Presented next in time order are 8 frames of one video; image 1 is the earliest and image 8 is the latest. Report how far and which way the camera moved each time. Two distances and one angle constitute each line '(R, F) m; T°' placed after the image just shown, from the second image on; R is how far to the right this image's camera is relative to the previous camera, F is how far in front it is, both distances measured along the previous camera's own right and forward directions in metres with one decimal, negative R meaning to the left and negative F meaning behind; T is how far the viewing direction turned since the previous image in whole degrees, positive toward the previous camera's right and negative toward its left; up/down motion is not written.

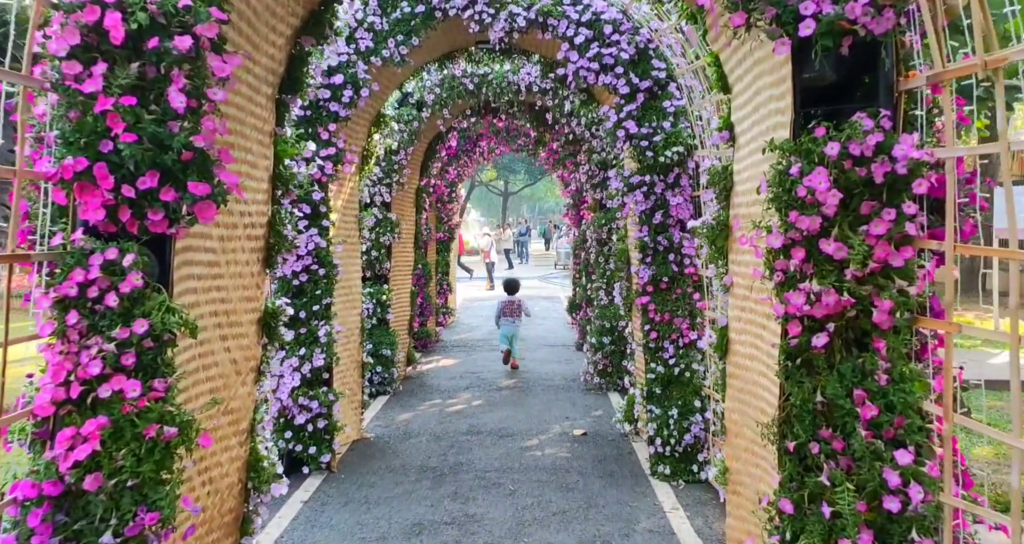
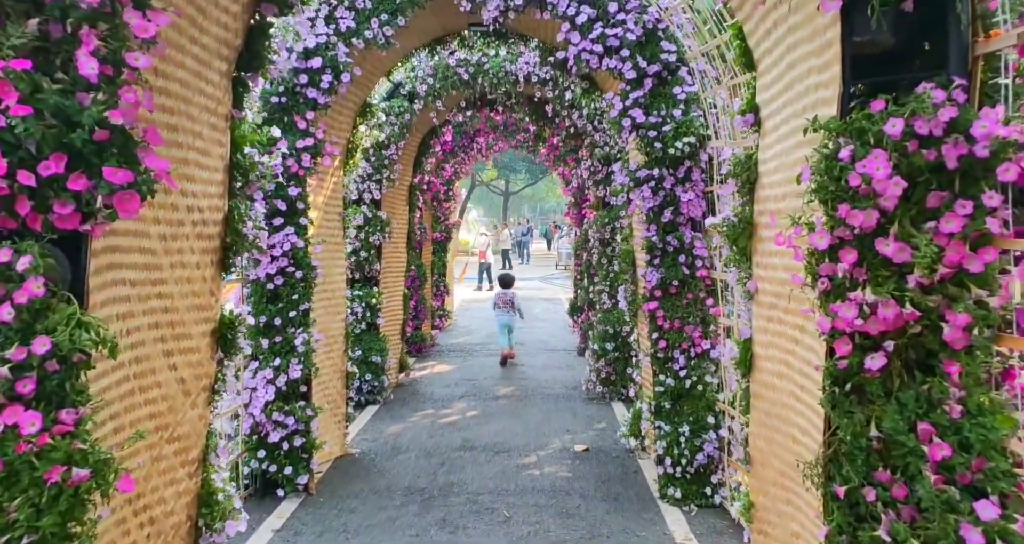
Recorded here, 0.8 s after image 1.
(0.0, +0.4) m; 0°
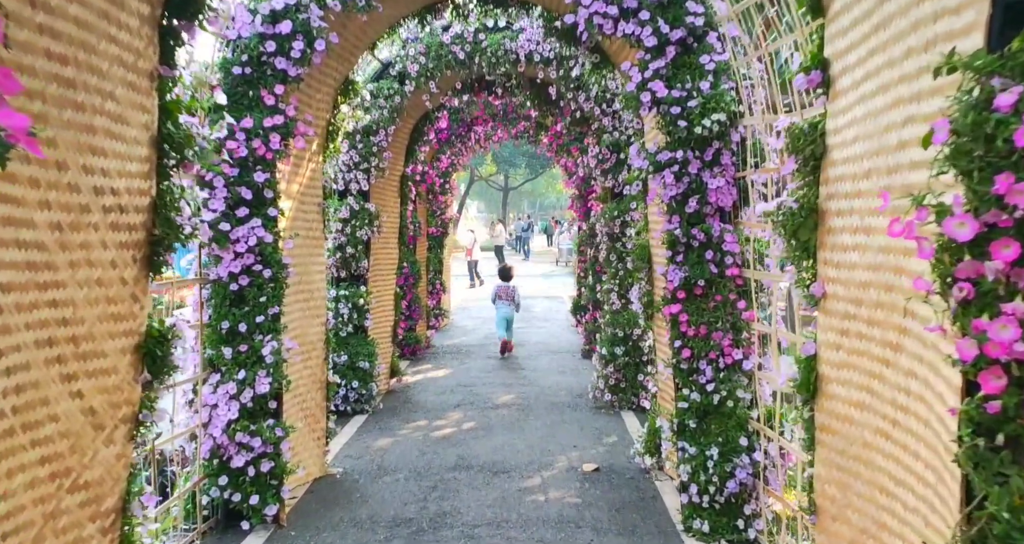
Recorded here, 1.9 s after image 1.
(0.0, +0.6) m; 0°
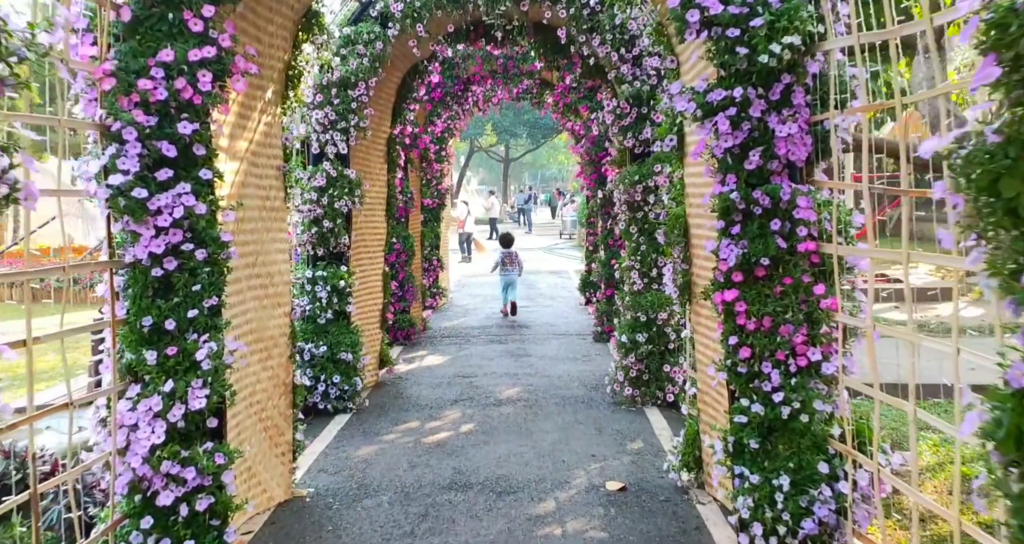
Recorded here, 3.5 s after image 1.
(0.0, +0.9) m; 0°
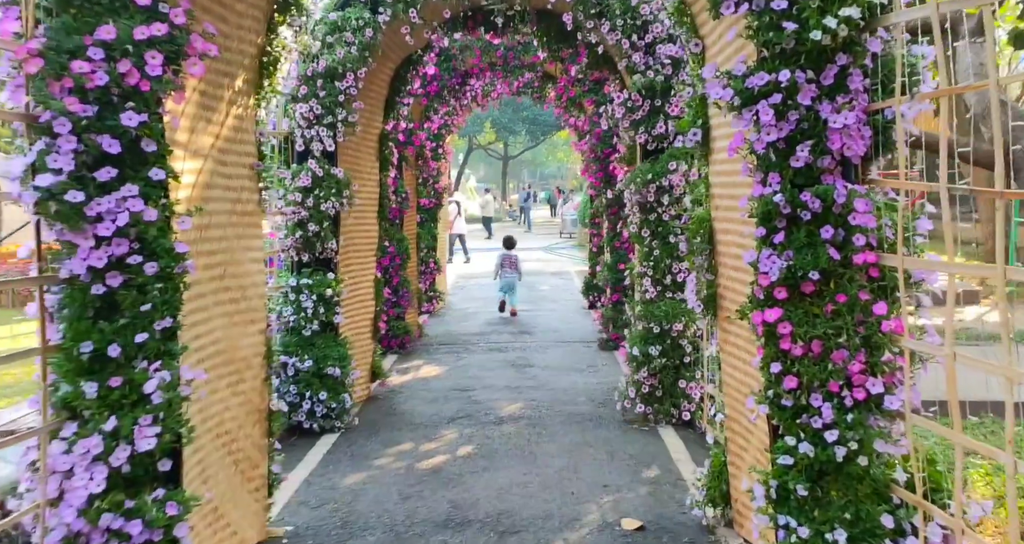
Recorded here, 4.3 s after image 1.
(0.0, +0.4) m; 0°
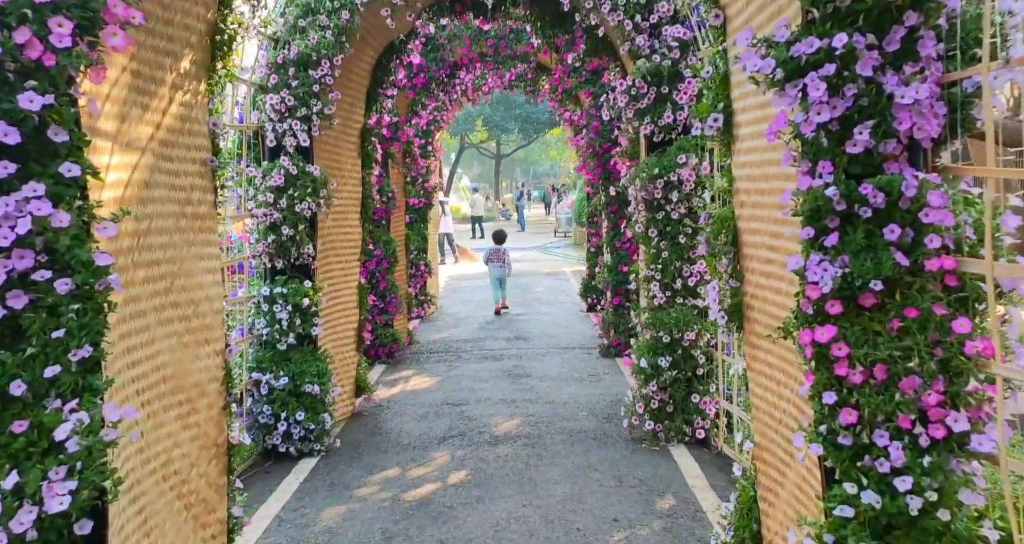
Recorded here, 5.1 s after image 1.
(0.0, +0.5) m; 0°
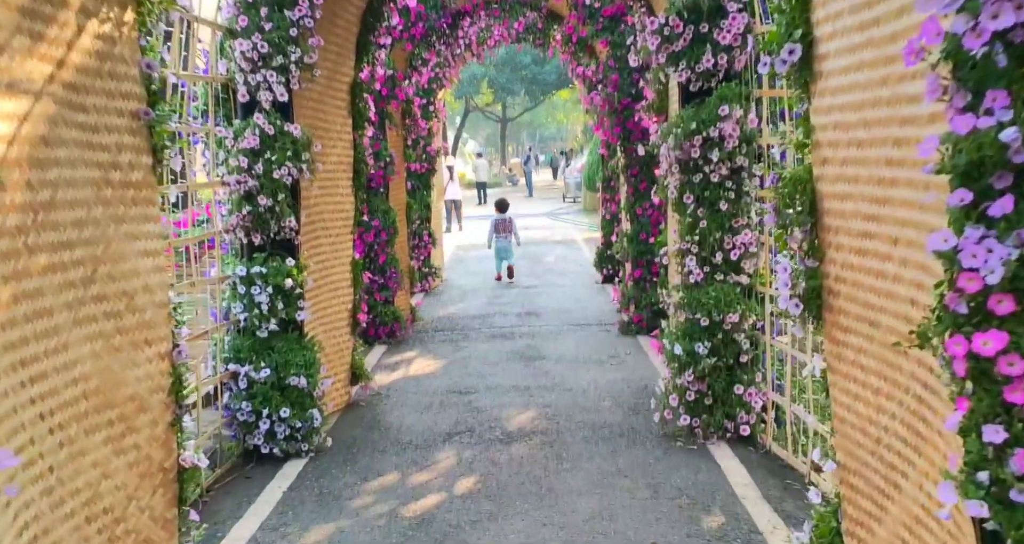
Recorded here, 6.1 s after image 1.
(0.0, +0.6) m; 0°
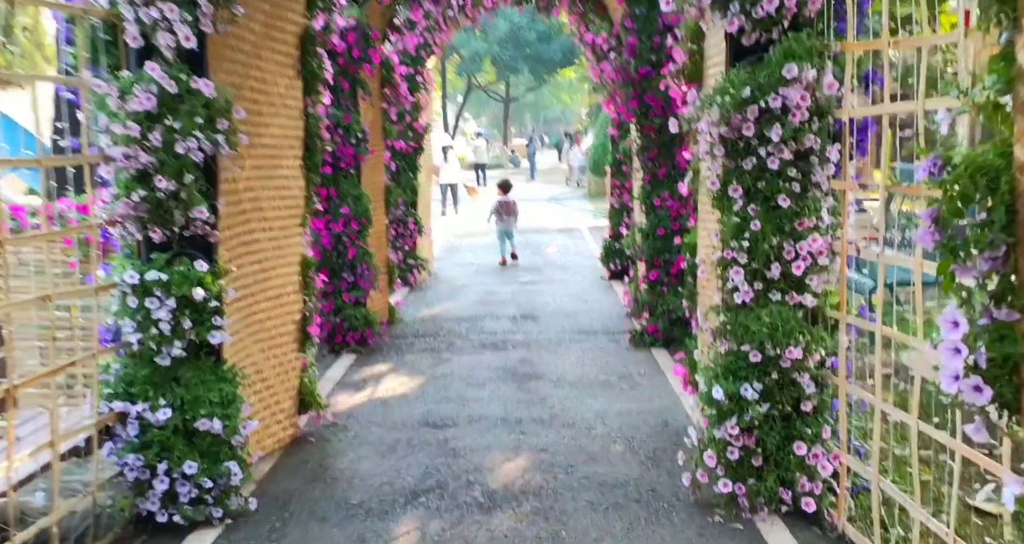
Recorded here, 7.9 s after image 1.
(+0.1, +1.1) m; 0°
